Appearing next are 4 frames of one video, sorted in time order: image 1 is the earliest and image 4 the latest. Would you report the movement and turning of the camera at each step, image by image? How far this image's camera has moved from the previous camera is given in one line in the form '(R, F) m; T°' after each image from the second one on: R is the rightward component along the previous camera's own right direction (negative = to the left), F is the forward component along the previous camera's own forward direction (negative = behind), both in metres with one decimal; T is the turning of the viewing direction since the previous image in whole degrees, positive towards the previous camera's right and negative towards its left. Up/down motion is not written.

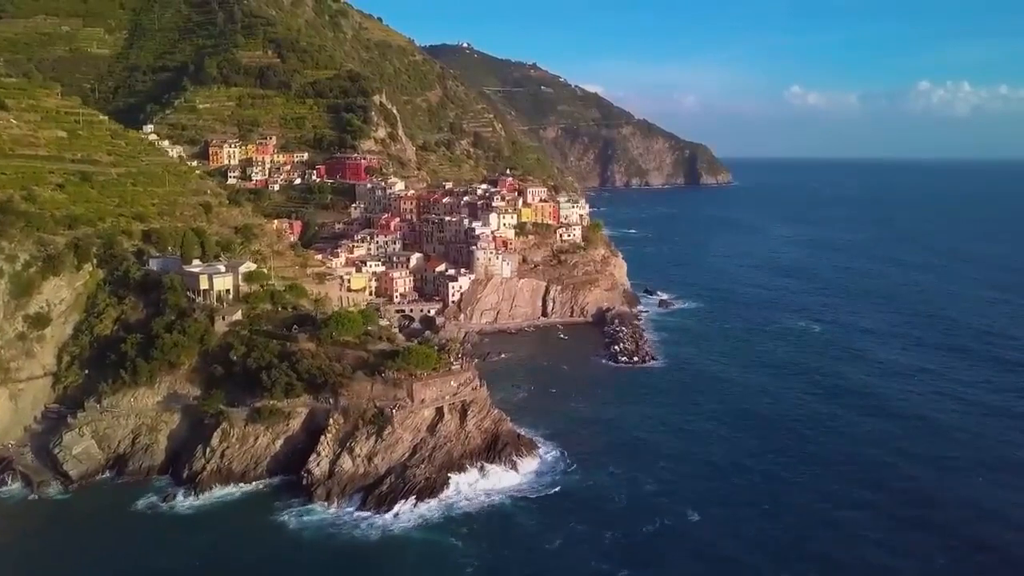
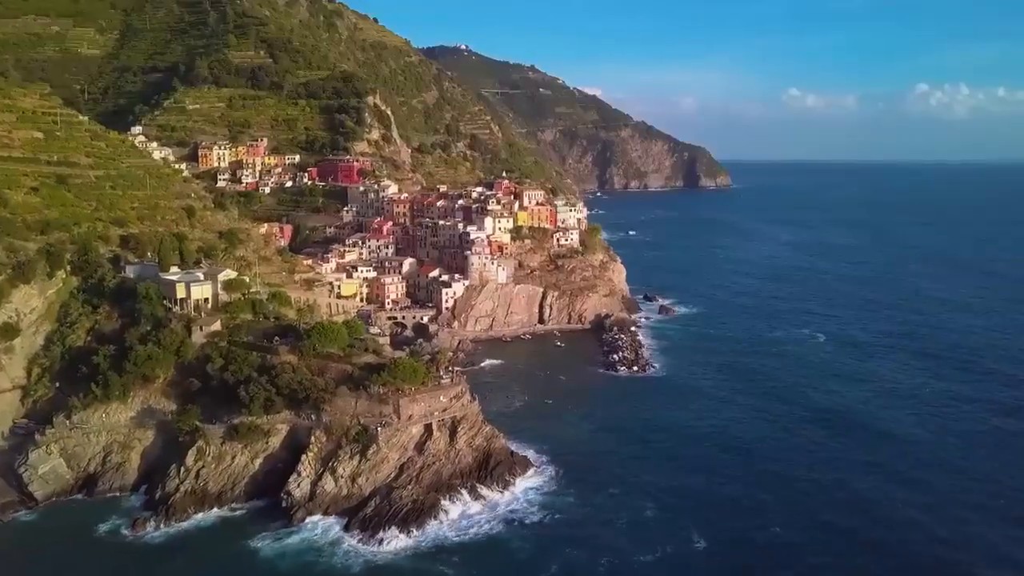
(+0.3, +2.2) m; 0°
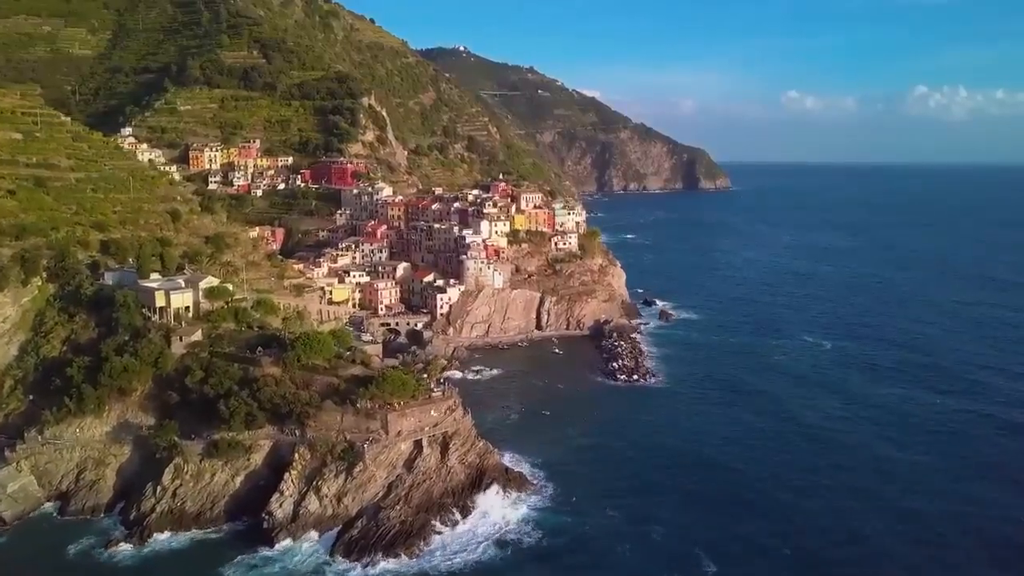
(+0.2, +1.9) m; 0°
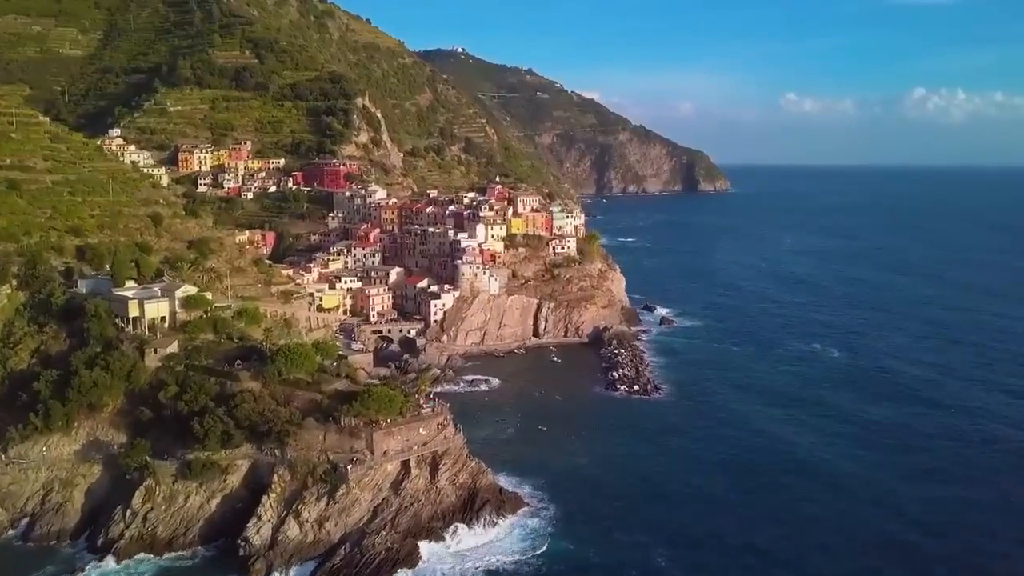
(+0.2, +2.2) m; 0°
